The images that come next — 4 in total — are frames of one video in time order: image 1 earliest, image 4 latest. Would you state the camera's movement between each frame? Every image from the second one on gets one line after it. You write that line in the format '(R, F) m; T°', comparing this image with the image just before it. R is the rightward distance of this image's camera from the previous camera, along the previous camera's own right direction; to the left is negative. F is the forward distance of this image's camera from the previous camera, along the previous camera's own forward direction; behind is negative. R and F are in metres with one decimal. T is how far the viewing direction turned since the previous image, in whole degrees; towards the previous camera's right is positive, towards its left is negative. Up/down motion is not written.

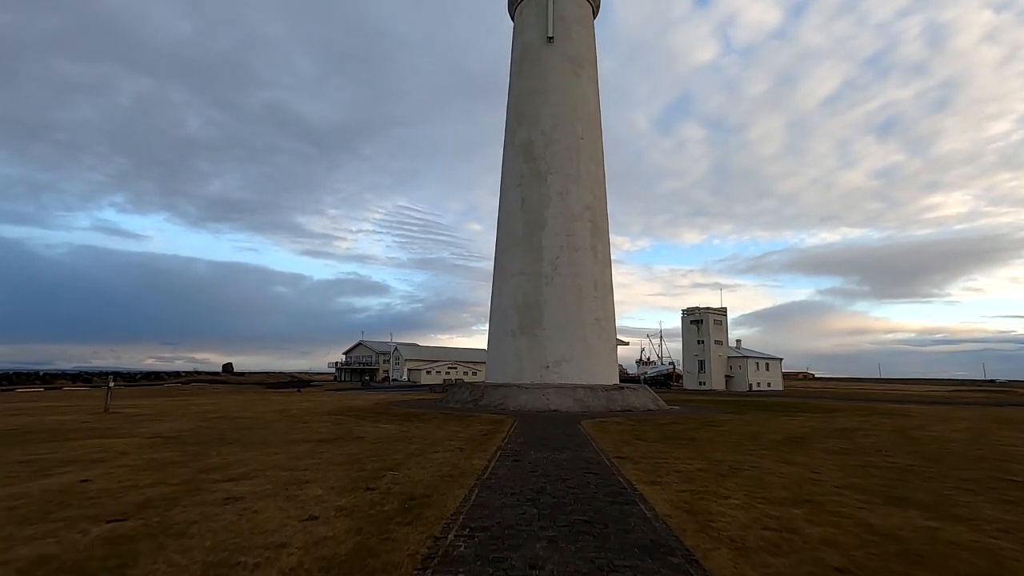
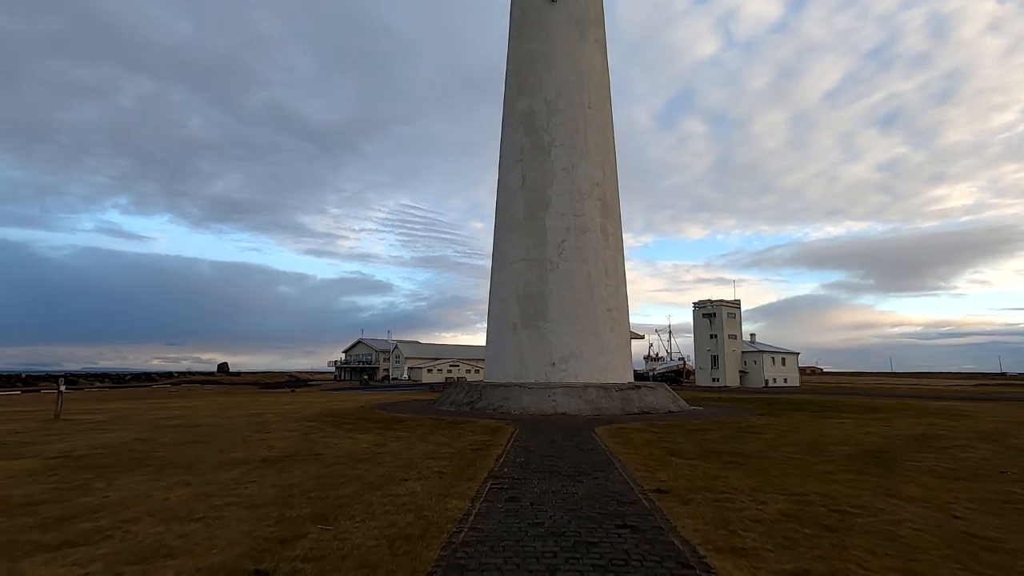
(+0.1, +2.3) m; 0°
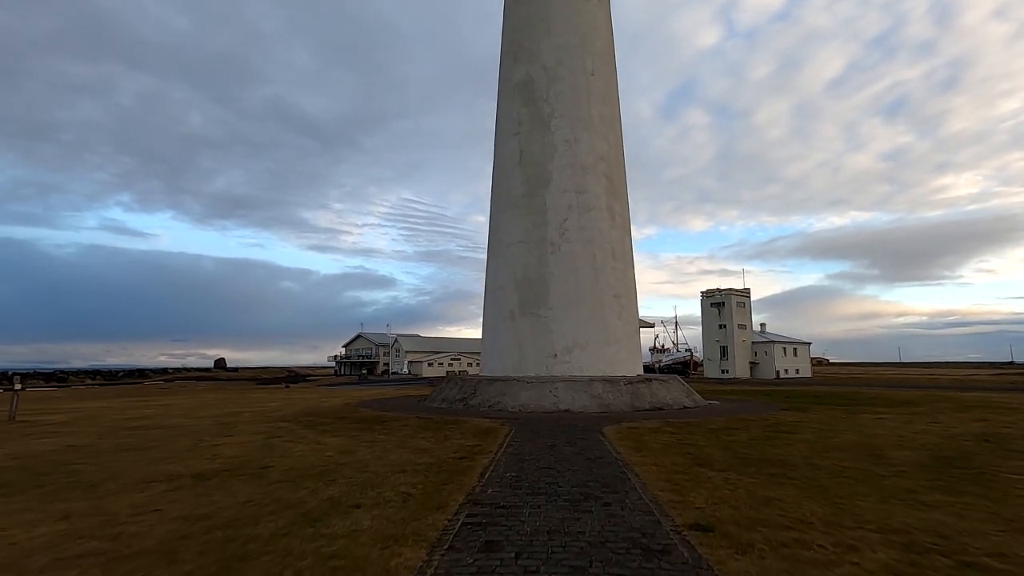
(+0.2, +1.6) m; 0°
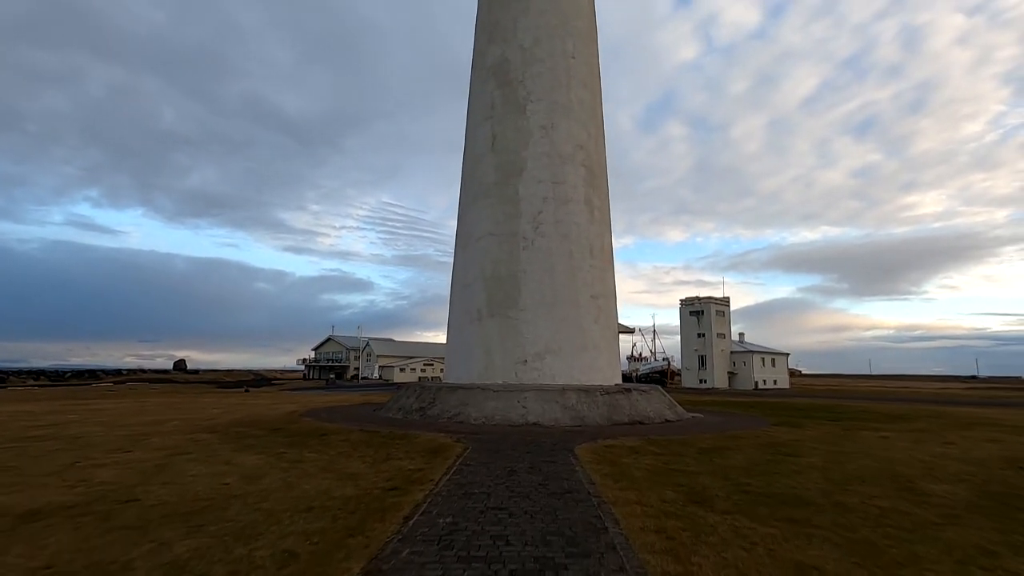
(+0.3, +1.5) m; +2°
